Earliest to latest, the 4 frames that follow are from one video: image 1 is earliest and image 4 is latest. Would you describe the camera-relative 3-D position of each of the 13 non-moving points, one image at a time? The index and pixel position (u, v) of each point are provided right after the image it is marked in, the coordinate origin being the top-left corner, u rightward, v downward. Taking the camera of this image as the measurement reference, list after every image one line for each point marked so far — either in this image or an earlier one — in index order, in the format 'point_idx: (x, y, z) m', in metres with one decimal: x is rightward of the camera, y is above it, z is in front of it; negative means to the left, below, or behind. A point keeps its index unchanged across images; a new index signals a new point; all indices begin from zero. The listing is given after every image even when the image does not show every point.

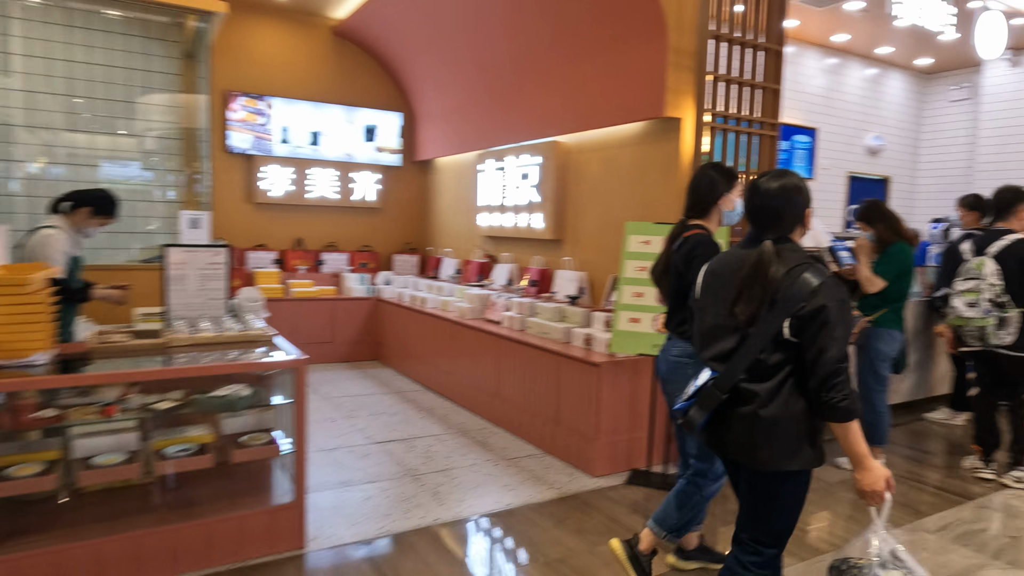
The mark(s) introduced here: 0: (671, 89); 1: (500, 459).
0: (+0.8, +1.0, +3.4) m
1: (-0.1, -0.9, +3.4) m
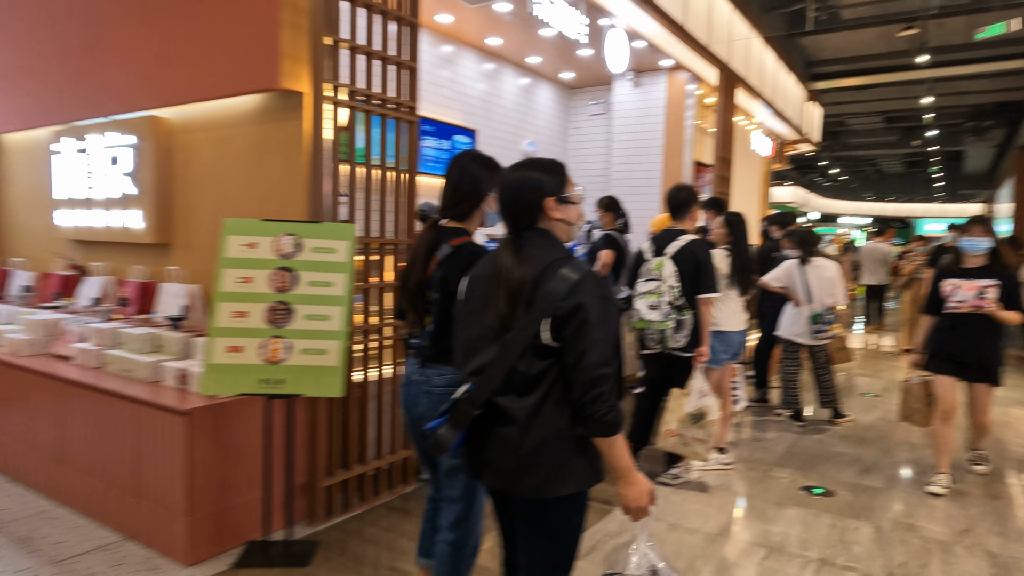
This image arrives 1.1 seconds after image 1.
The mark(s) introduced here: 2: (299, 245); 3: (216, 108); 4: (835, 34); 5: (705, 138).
0: (-0.9, +1.0, +2.7) m
1: (-1.6, -1.0, +2.3) m
2: (-0.8, +0.2, +2.4) m
3: (-1.4, +0.9, +3.2) m
4: (+4.4, +3.5, +9.1) m
5: (+2.3, +1.8, +8.0) m
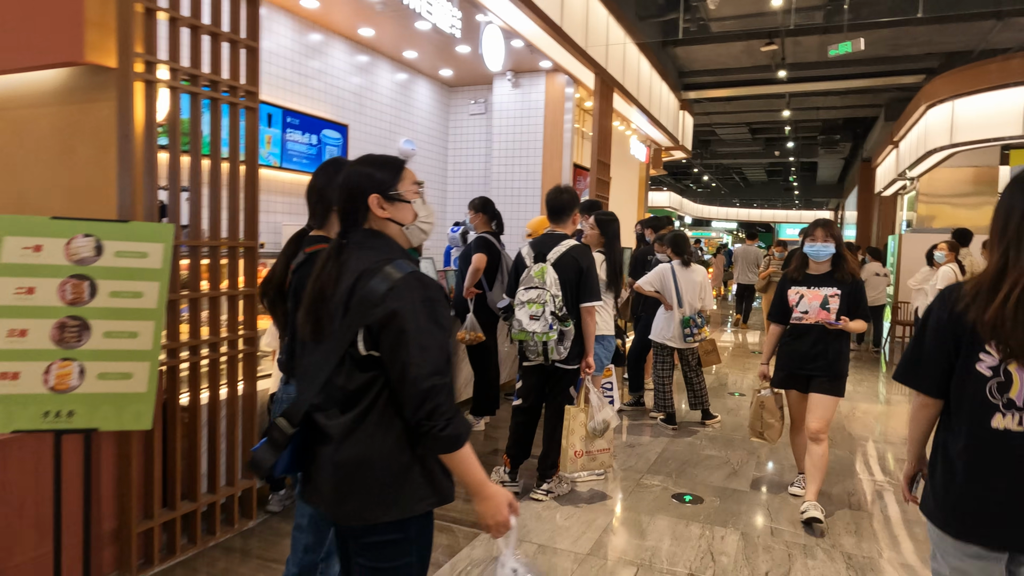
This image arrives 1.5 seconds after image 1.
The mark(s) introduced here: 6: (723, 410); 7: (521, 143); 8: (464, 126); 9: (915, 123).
0: (-1.5, +0.9, +2.3) m
1: (-2.1, -1.0, +1.8) m
2: (-1.2, +0.1, +2.0) m
3: (-2.0, +0.8, +2.7) m
4: (+2.8, +3.5, +9.5) m
5: (+0.9, +1.8, +8.0) m
6: (+1.7, -1.0, +5.2) m
7: (+0.1, +1.7, +7.6) m
8: (-0.6, +2.0, +8.2) m
9: (+5.6, +2.3, +9.3) m
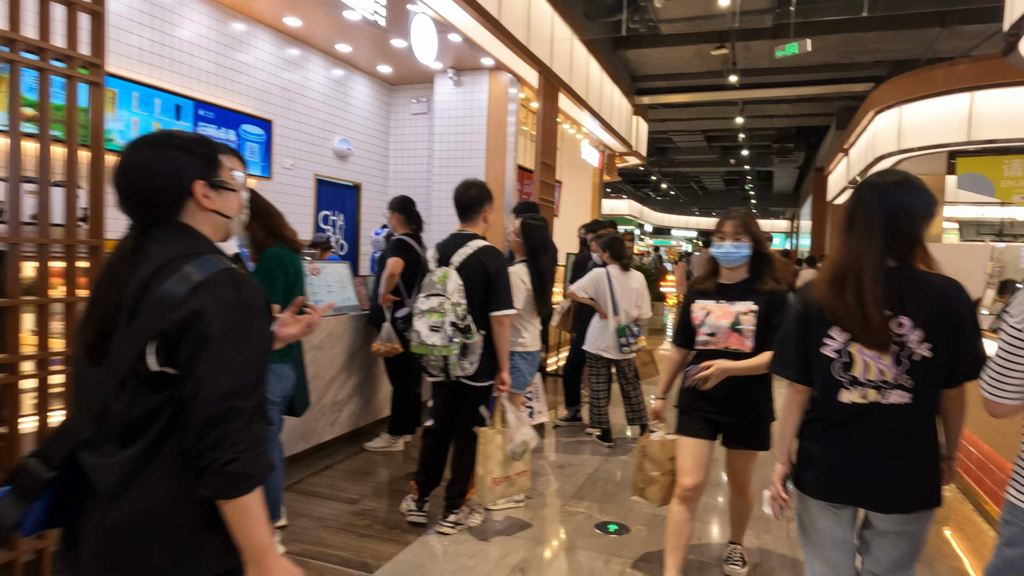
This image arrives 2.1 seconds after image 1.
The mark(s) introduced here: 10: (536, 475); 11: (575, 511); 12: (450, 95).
0: (-1.8, +0.9, +1.9) m
1: (-2.4, -1.0, +1.3) m
2: (-1.6, +0.1, +1.6) m
3: (-2.4, +0.8, +2.3) m
4: (+2.0, +3.4, +9.3) m
5: (+0.2, +1.7, +7.7) m
6: (+1.1, -1.0, +4.9) m
7: (-0.5, +1.6, +7.2) m
8: (-1.3, +1.9, +7.9) m
9: (+4.9, +2.2, +9.2) m
10: (+0.1, -1.0, +3.7) m
11: (+0.3, -1.0, +3.1) m
12: (-0.7, +2.1, +7.3) m
